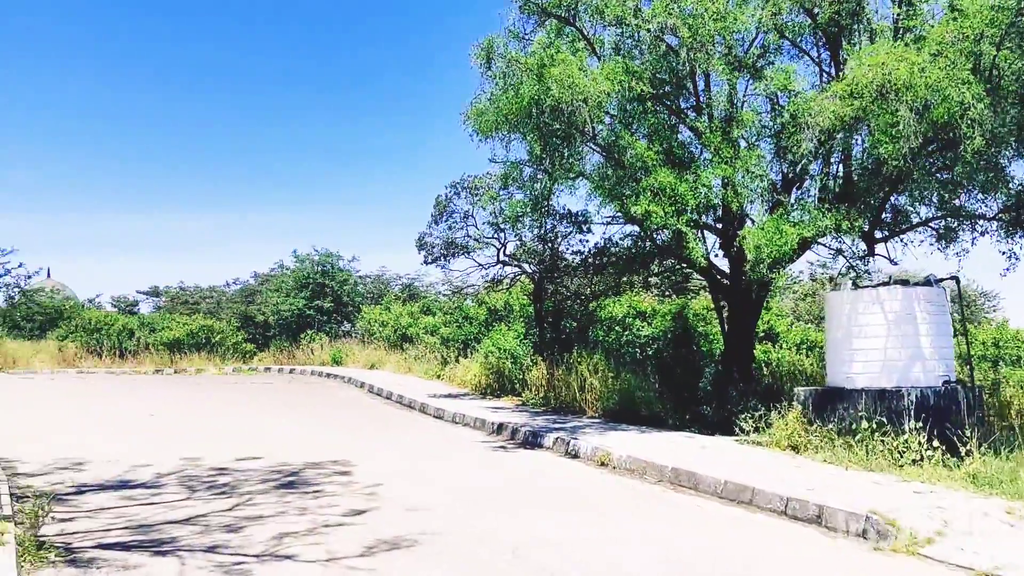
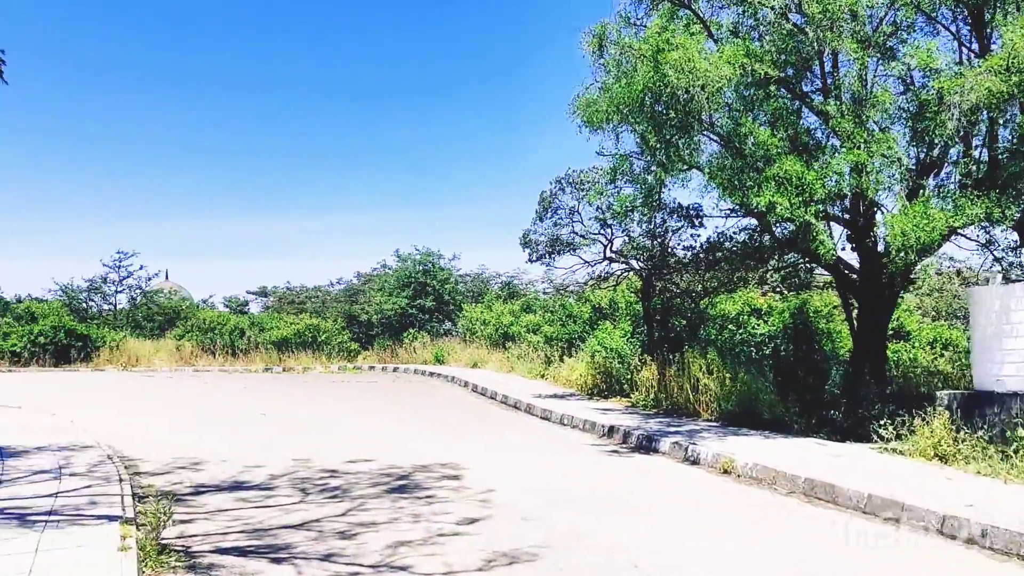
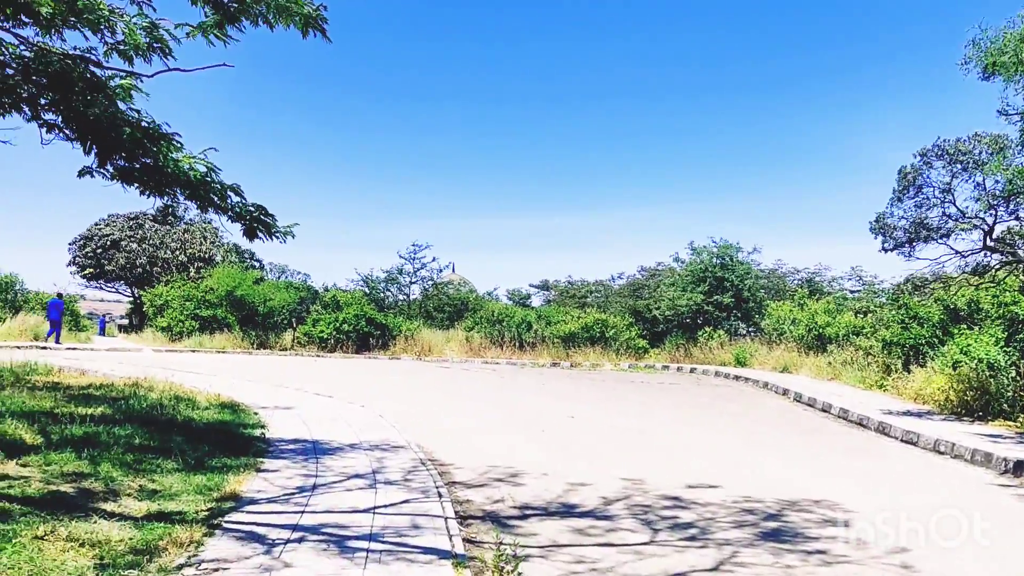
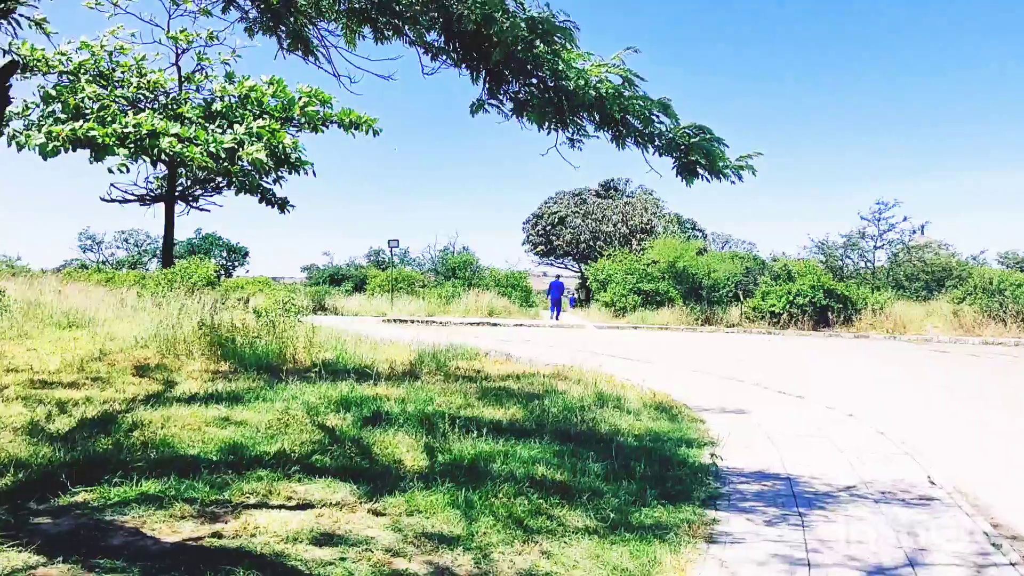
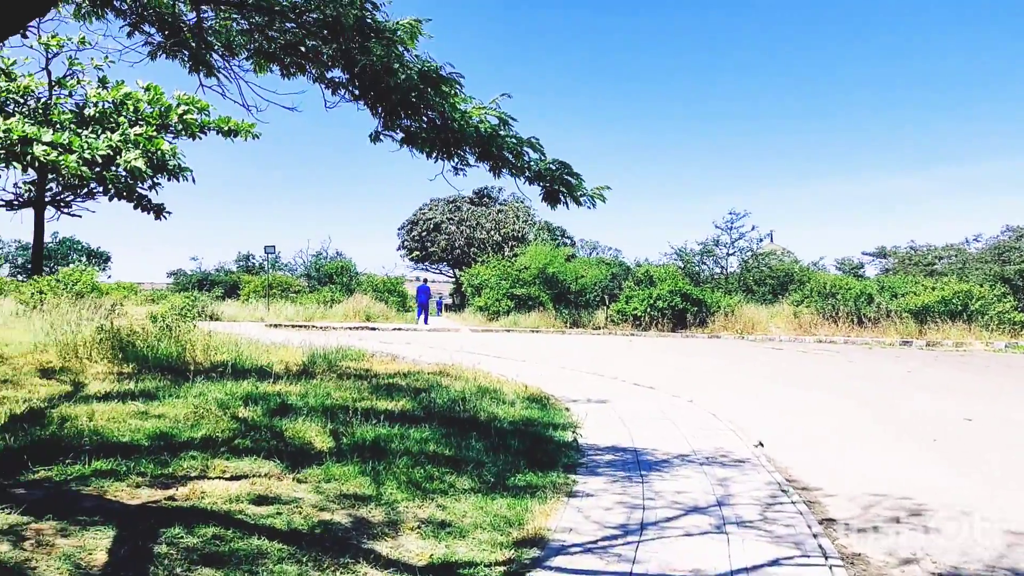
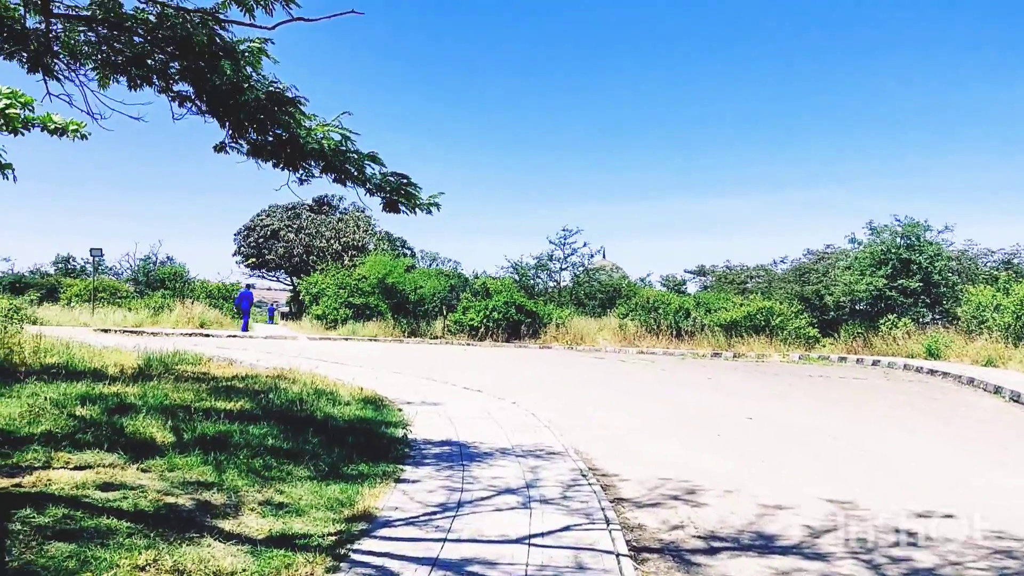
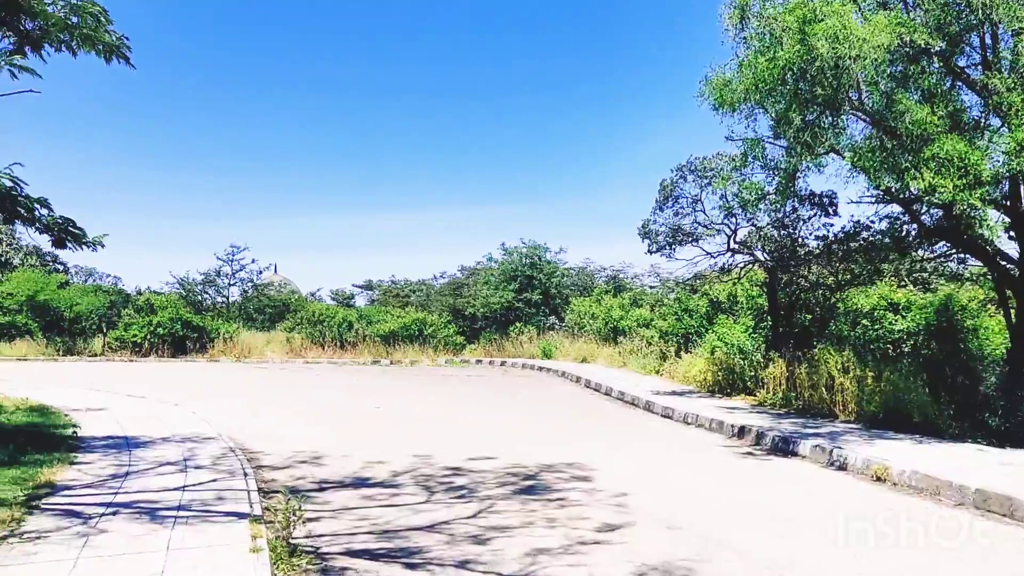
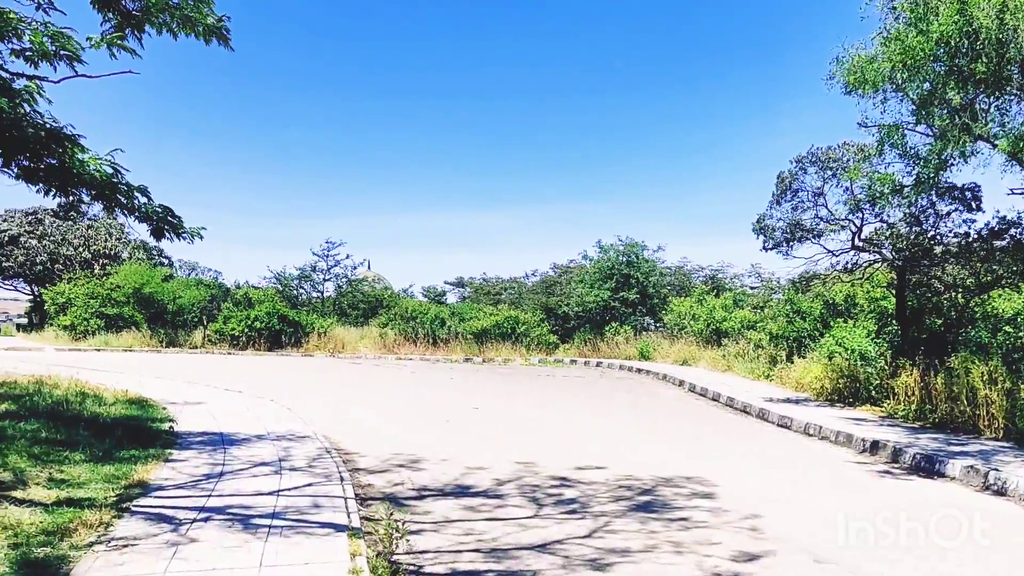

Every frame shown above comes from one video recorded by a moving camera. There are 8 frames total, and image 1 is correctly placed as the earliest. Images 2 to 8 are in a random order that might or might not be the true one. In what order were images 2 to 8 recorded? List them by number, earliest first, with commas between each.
2, 7, 8, 3, 6, 5, 4
